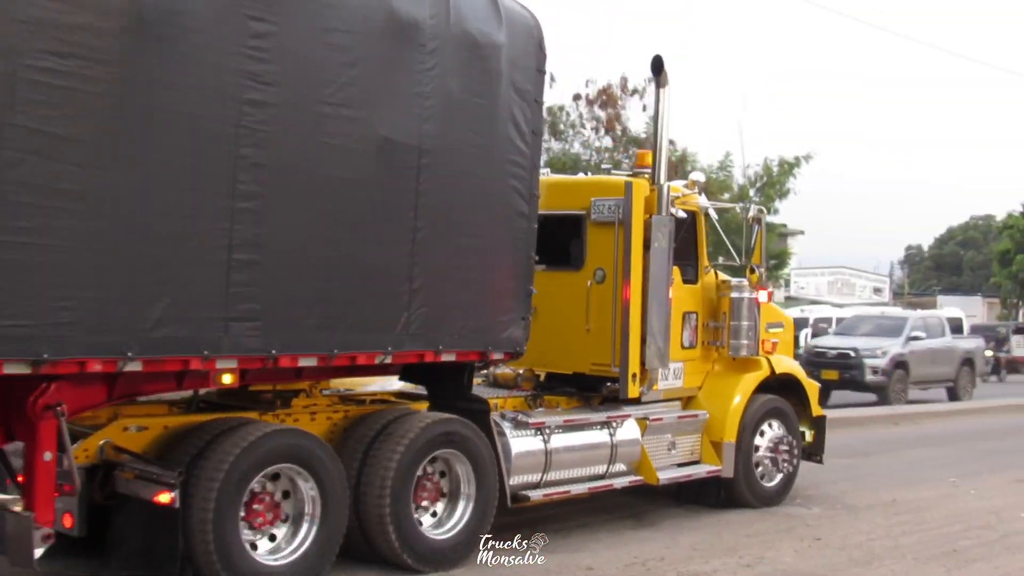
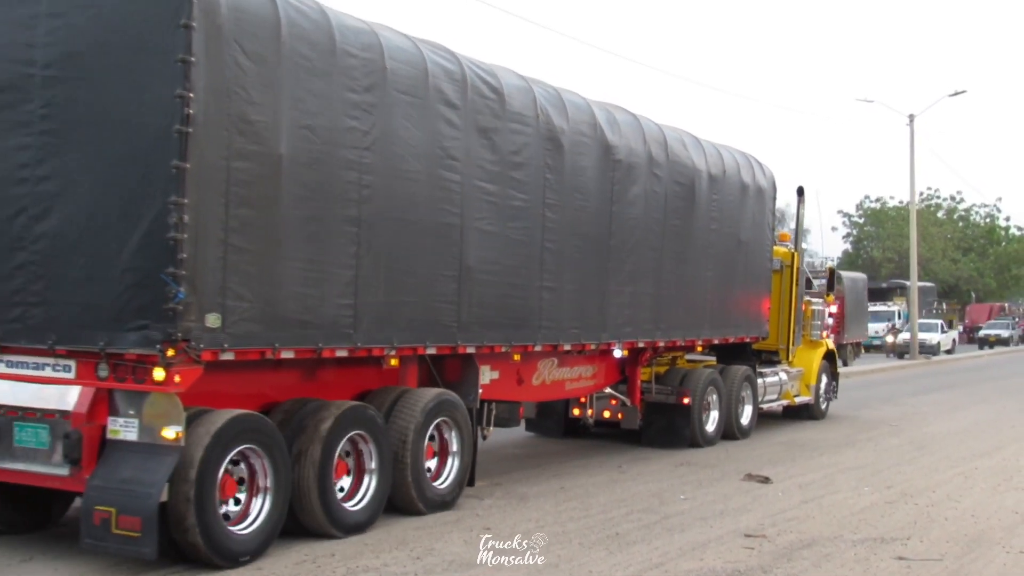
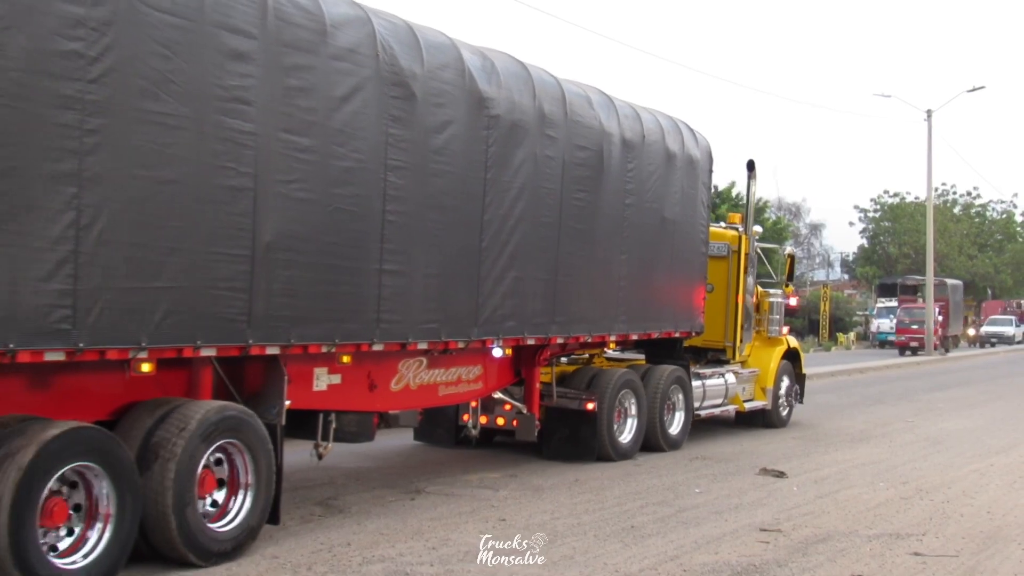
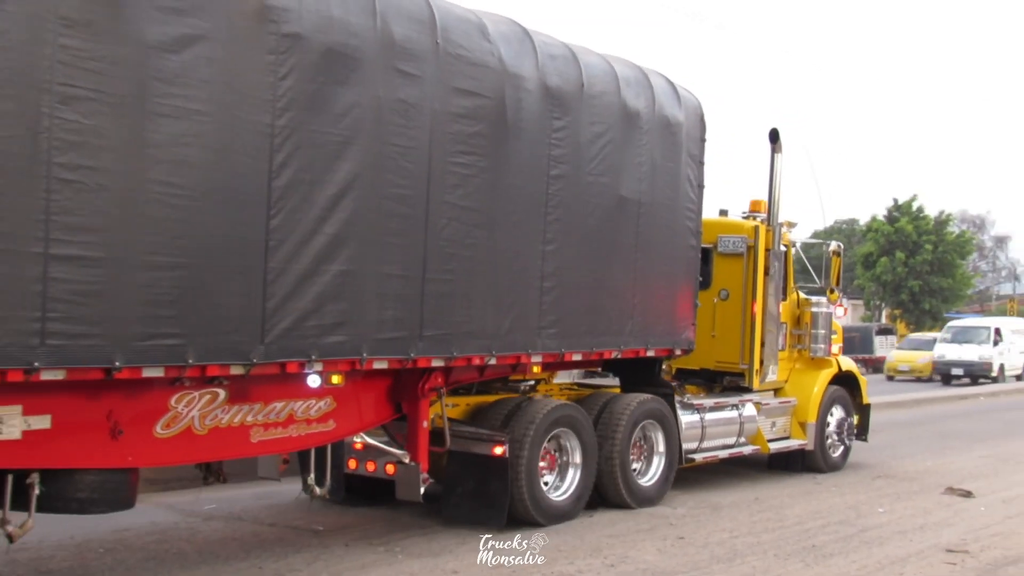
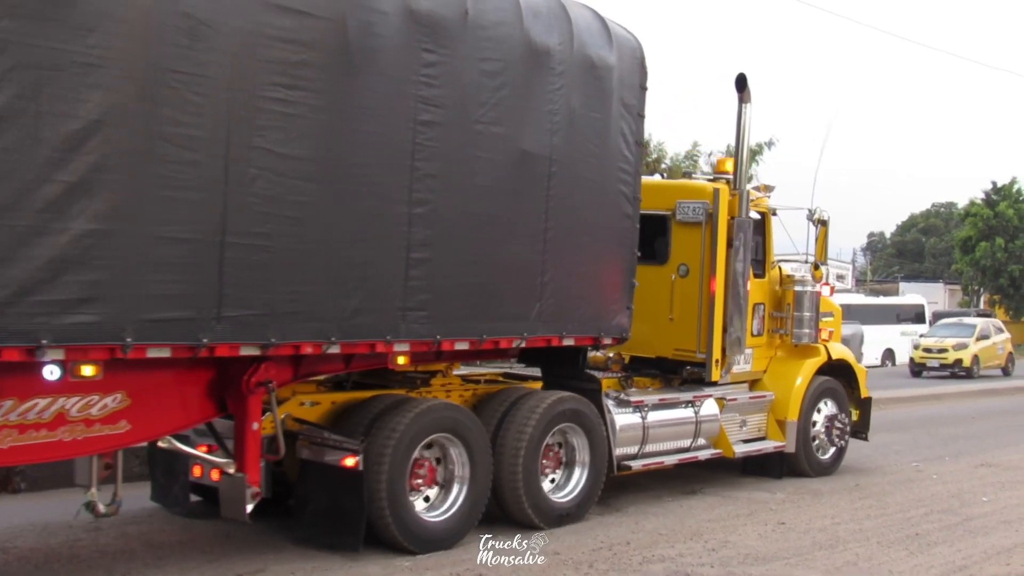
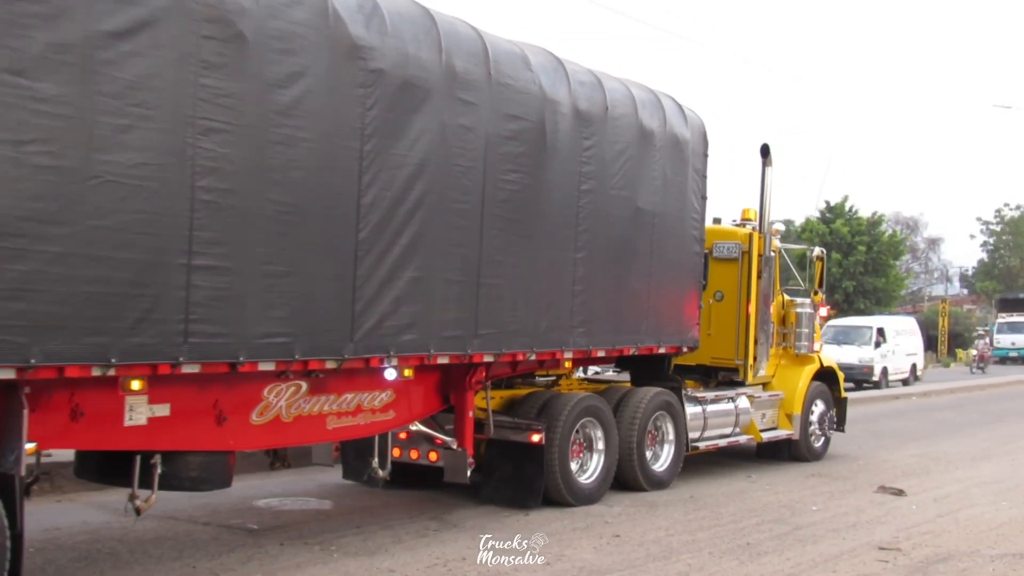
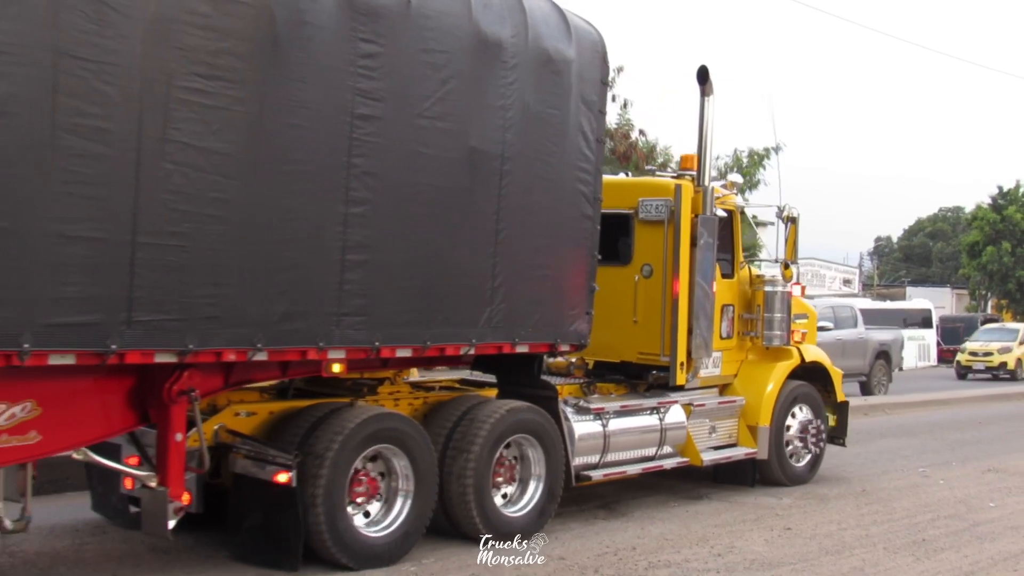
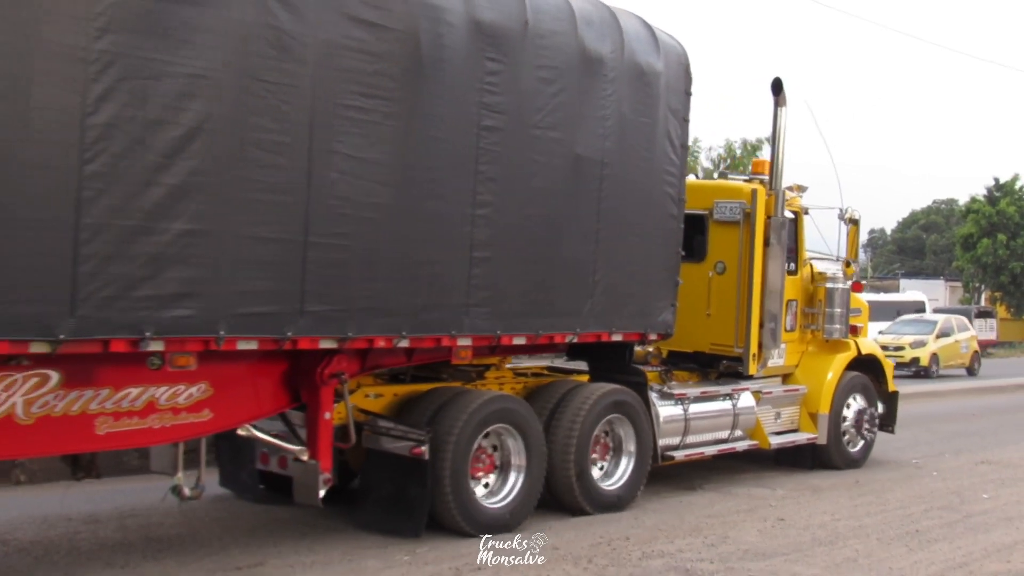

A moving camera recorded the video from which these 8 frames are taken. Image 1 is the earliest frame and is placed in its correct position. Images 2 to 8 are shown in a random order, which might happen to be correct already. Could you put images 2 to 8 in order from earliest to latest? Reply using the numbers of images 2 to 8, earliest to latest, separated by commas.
7, 5, 8, 4, 6, 3, 2
